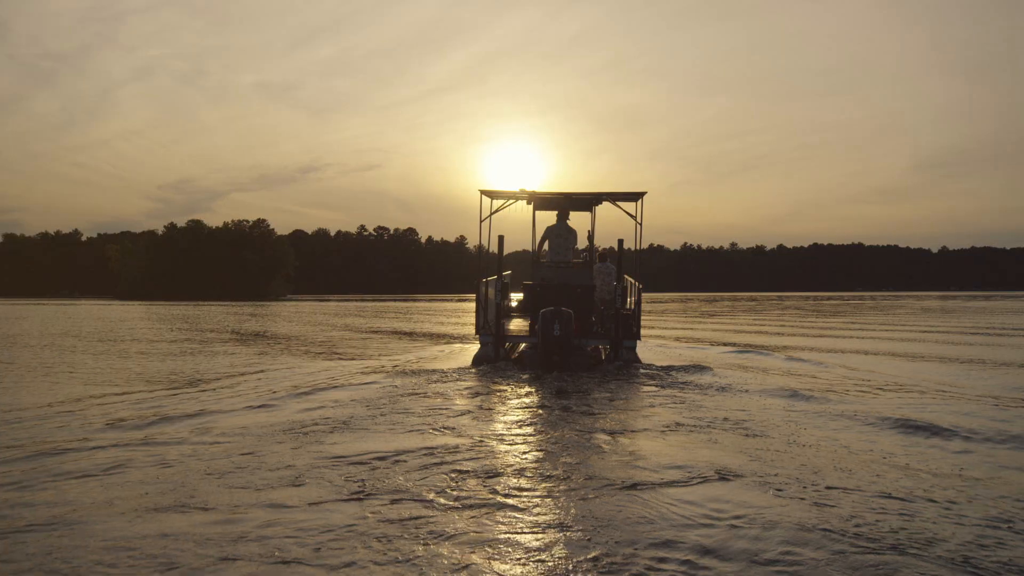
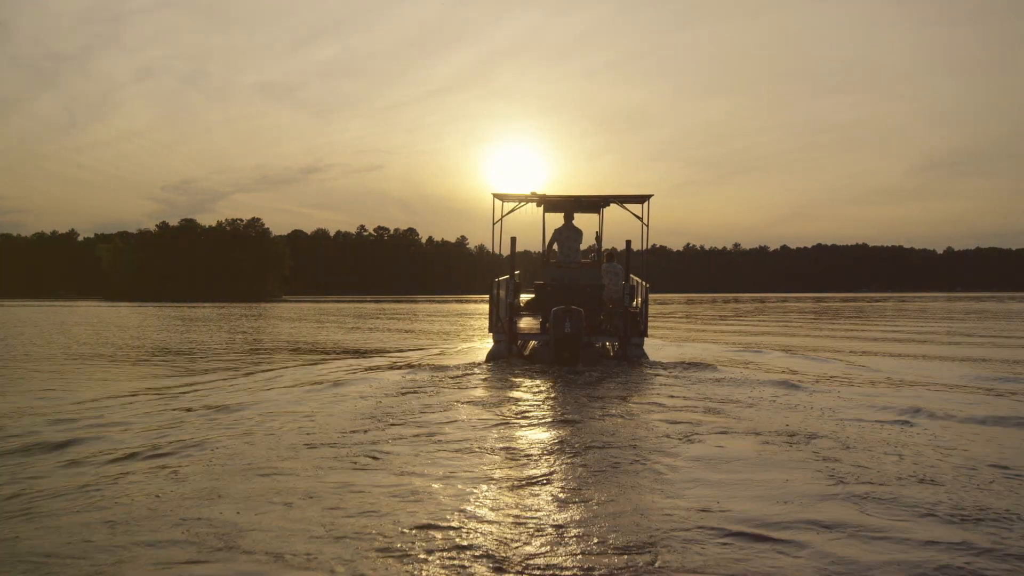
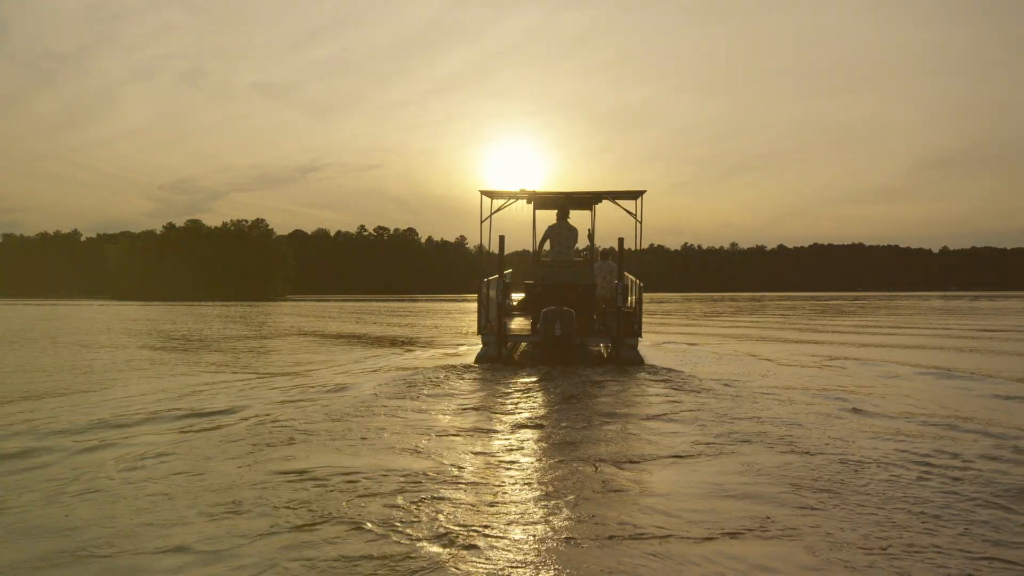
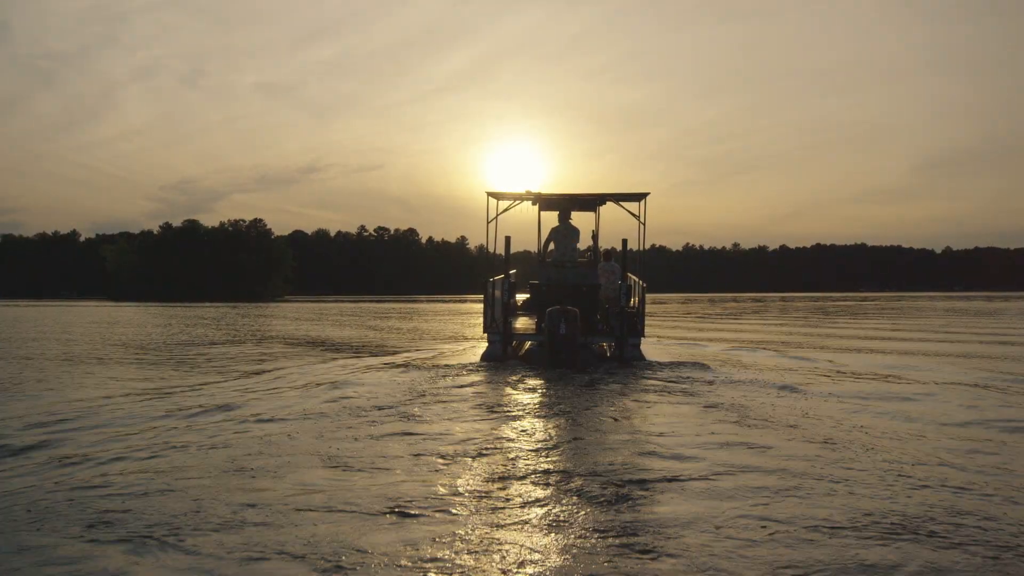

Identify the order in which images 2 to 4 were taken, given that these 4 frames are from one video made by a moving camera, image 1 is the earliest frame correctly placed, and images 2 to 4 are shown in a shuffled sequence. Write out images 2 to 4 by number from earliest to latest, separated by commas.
3, 4, 2
